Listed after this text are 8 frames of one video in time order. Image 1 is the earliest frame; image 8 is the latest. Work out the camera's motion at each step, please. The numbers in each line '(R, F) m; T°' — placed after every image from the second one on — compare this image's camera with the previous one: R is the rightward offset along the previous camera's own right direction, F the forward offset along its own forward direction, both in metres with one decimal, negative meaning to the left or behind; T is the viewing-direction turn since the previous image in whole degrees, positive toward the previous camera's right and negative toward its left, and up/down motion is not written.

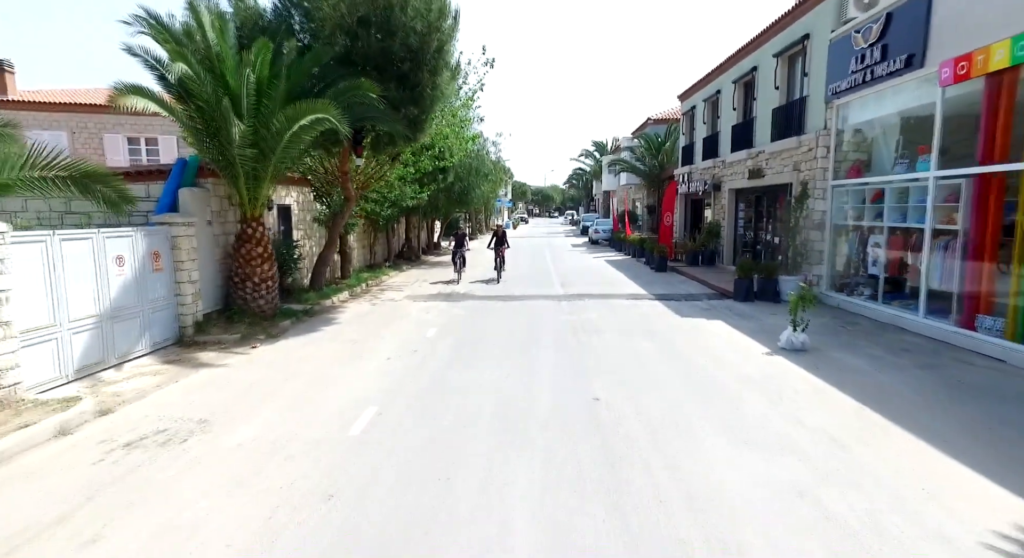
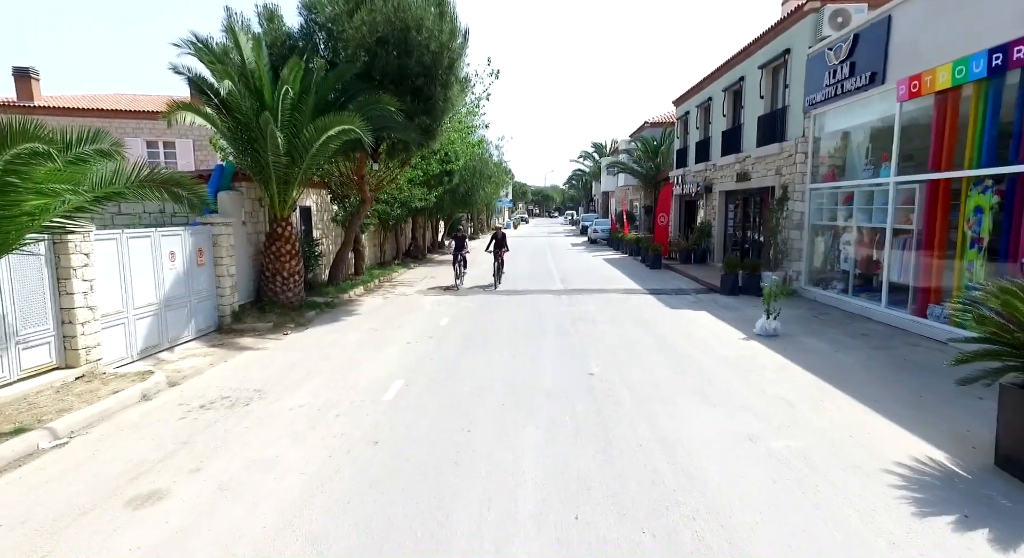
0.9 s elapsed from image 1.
(-0.1, -1.0) m; 0°
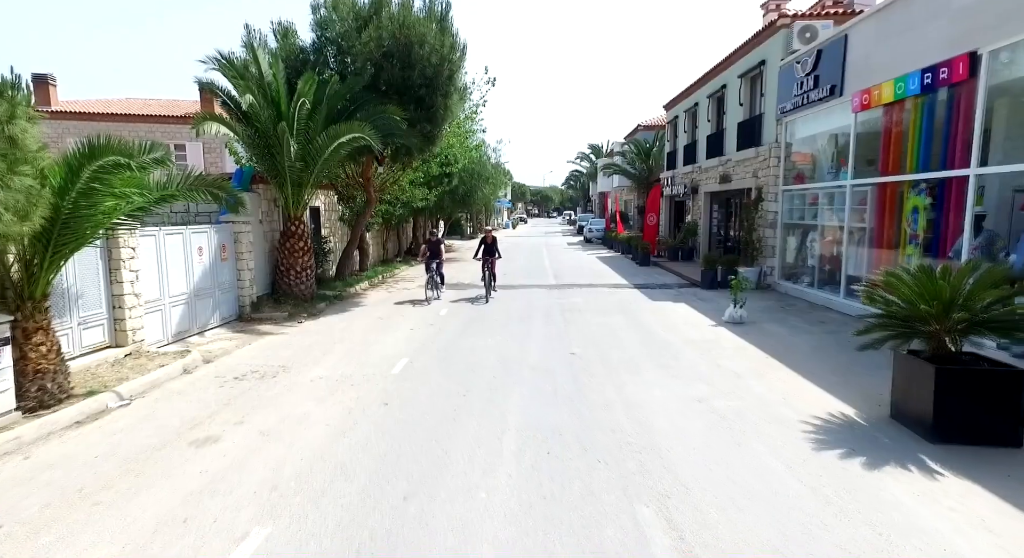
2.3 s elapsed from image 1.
(+0.1, -1.0) m; 0°
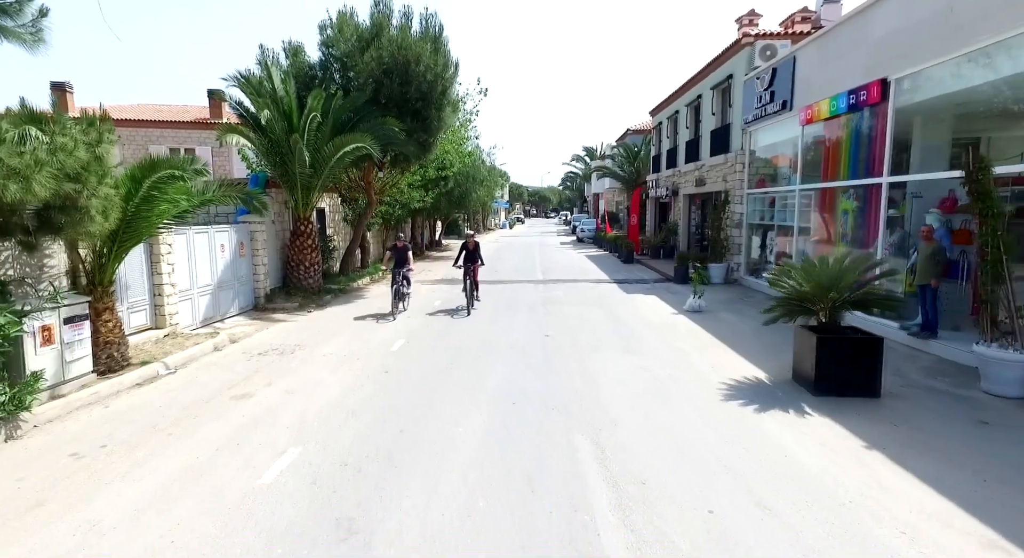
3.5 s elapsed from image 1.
(+0.3, -1.3) m; 0°
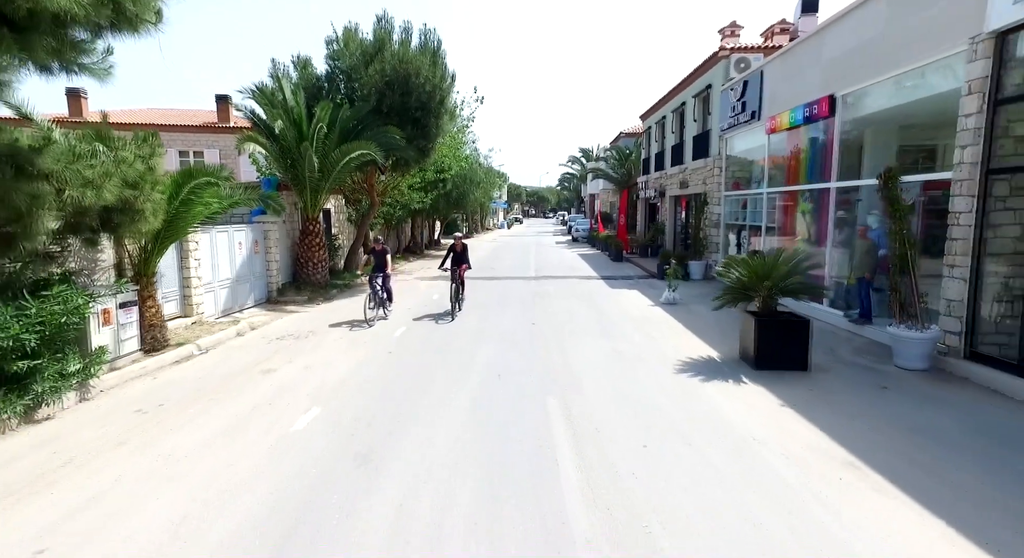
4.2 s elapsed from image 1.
(+0.2, -1.1) m; 0°
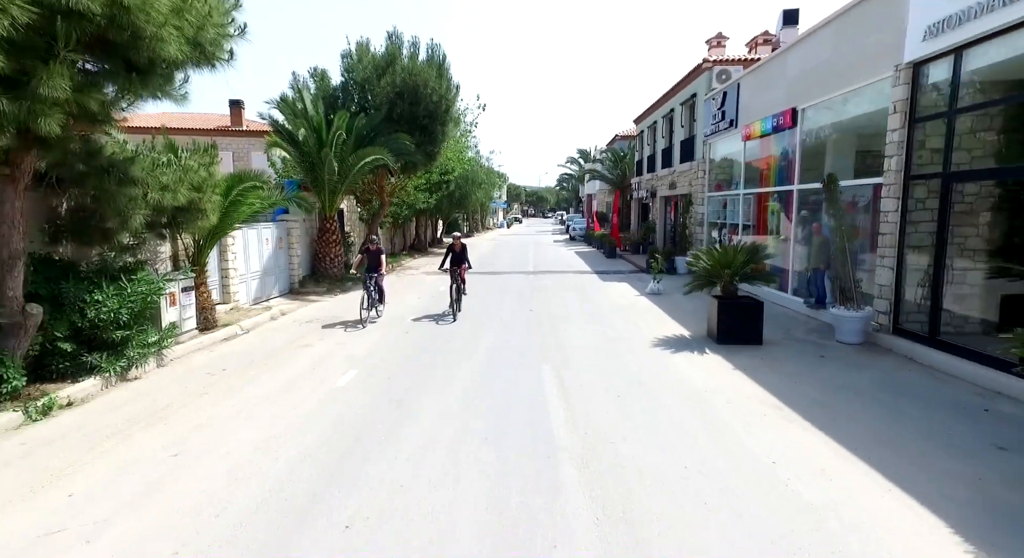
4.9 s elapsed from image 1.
(0.0, -1.3) m; 0°
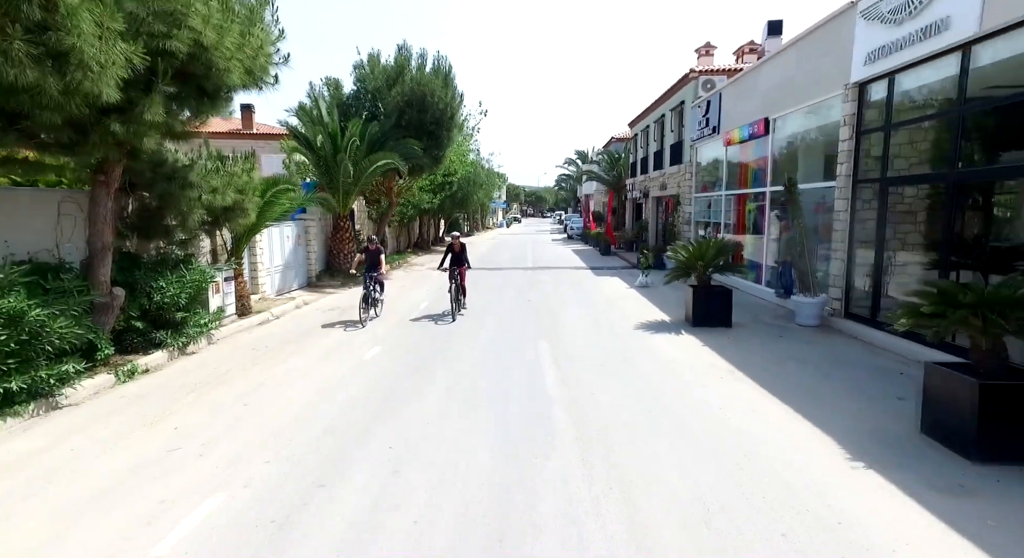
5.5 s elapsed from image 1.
(0.0, -1.2) m; 0°
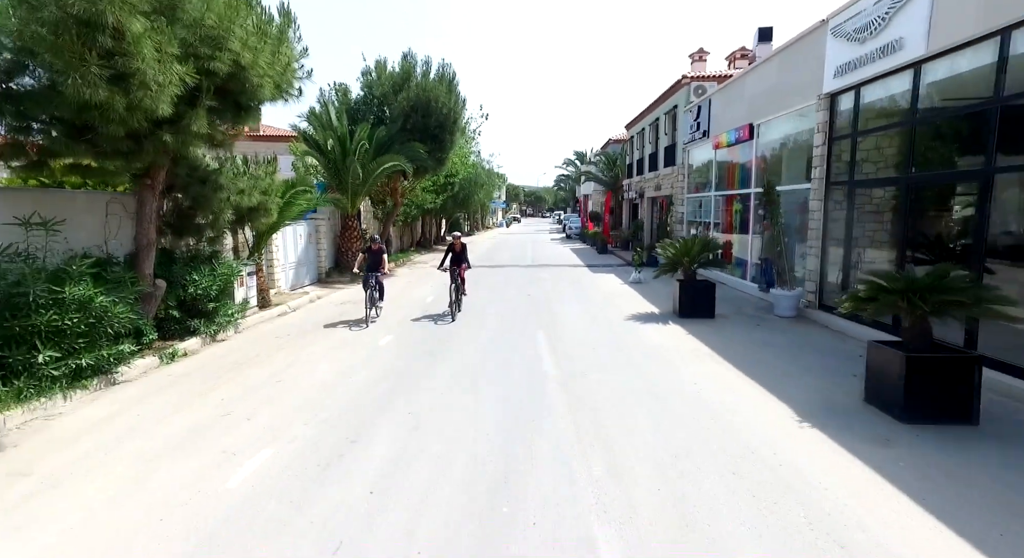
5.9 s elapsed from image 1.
(0.0, -0.8) m; 0°
